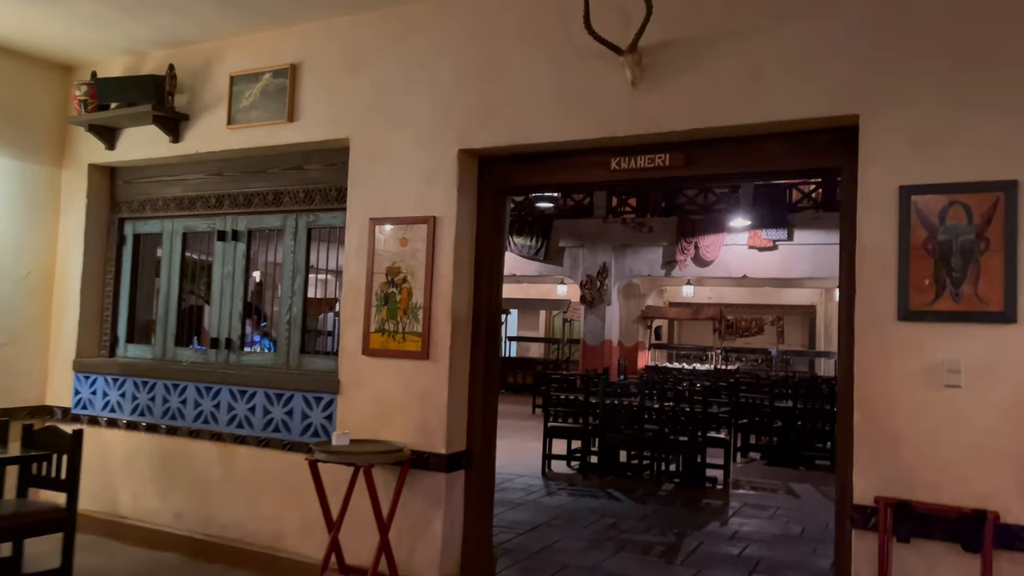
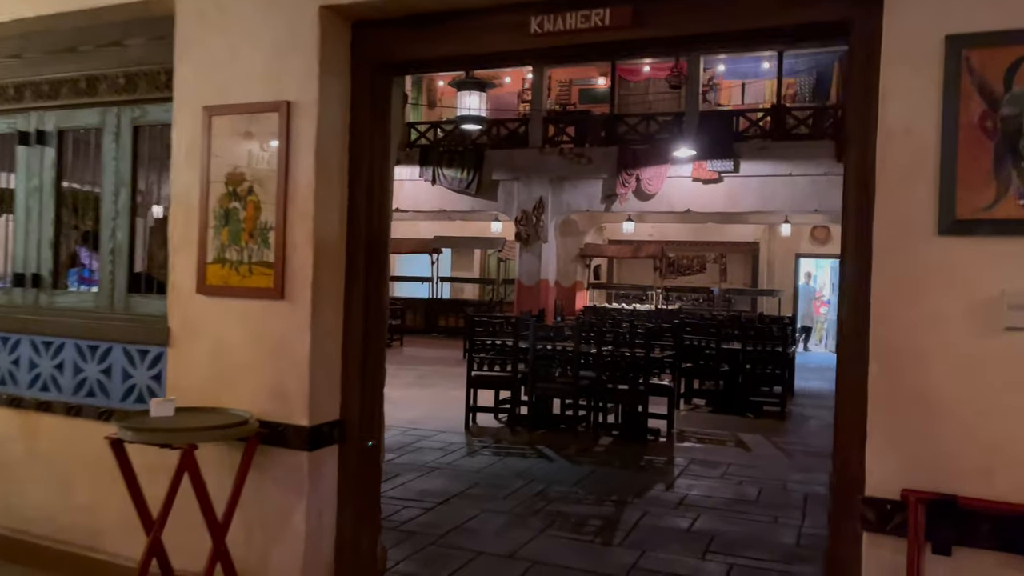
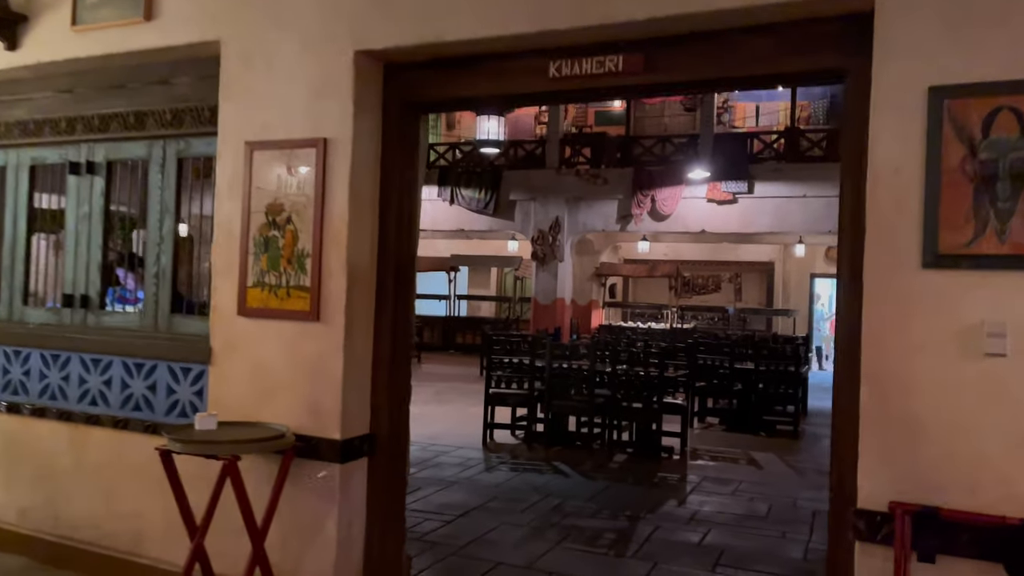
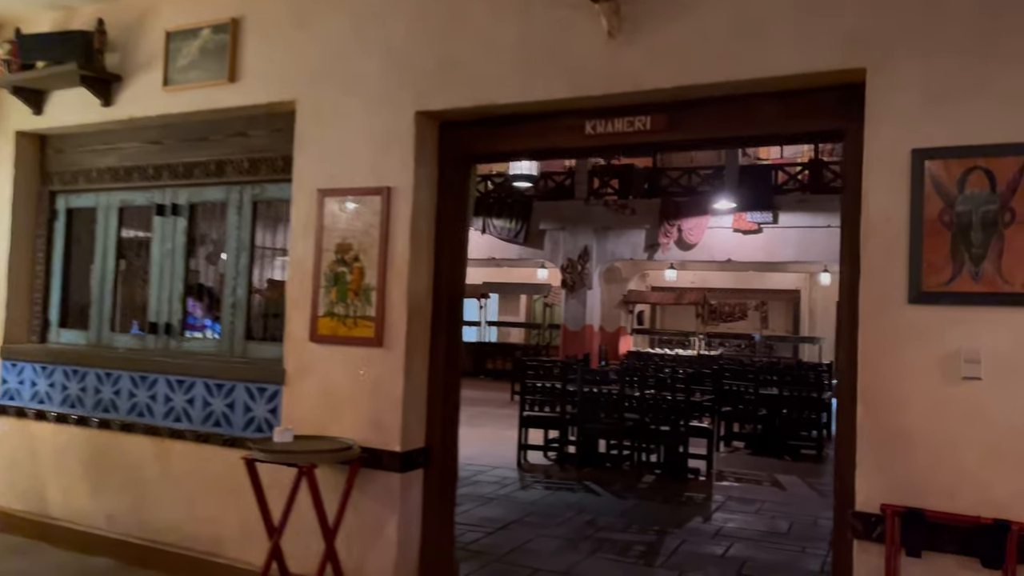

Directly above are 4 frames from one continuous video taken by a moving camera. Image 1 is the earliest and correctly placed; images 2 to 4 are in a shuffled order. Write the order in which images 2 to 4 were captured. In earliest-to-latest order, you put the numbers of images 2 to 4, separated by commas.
4, 3, 2
